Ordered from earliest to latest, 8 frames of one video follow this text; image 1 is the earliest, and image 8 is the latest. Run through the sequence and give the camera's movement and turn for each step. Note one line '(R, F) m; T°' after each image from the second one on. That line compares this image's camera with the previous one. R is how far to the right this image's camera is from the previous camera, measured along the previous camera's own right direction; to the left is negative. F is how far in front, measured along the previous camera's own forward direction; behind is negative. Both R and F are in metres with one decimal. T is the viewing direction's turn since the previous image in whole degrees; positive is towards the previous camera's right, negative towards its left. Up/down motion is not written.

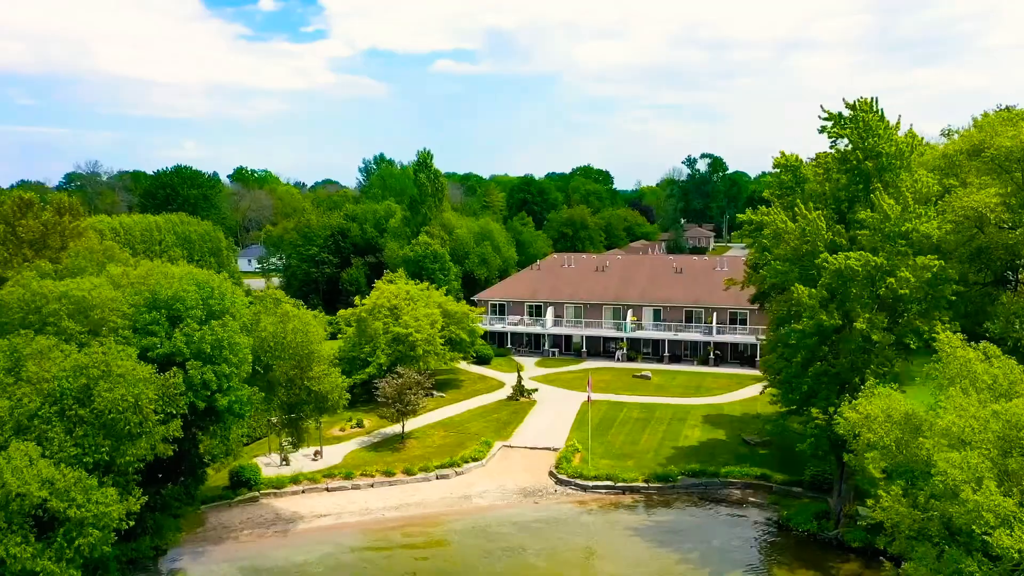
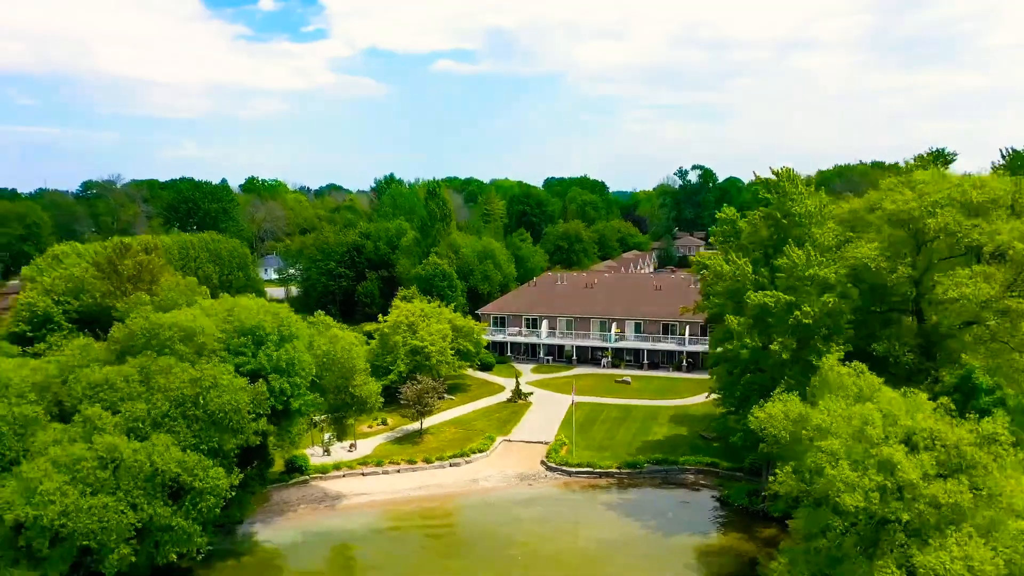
(+0.2, -2.5) m; 0°
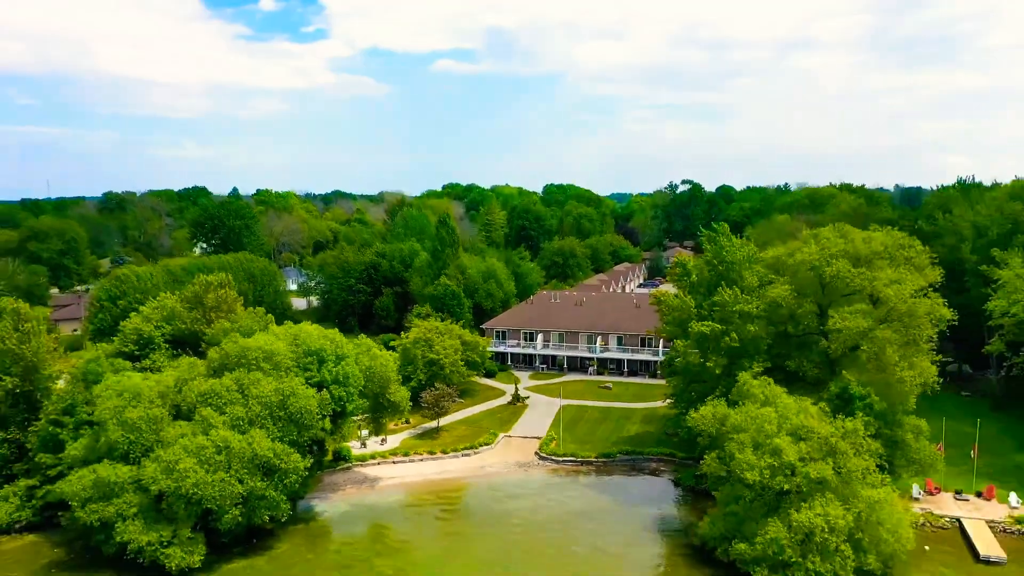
(0.0, -3.4) m; 0°
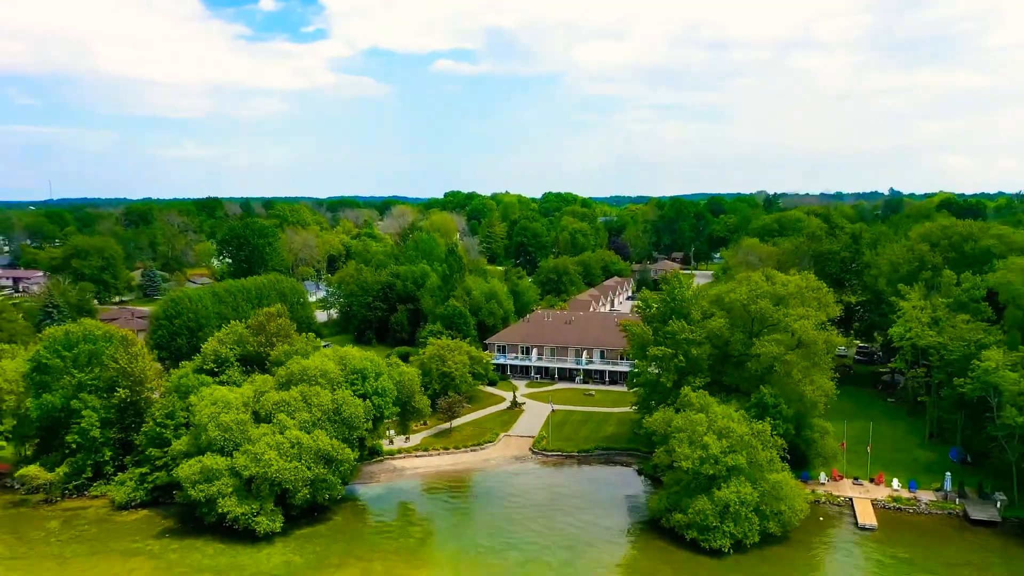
(0.0, -4.1) m; 0°
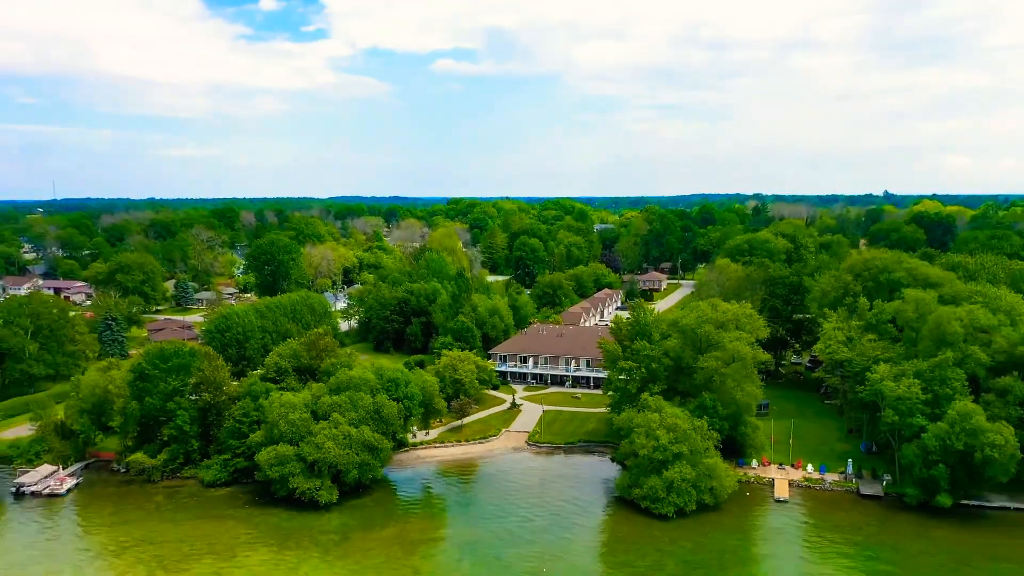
(0.0, -5.1) m; 0°
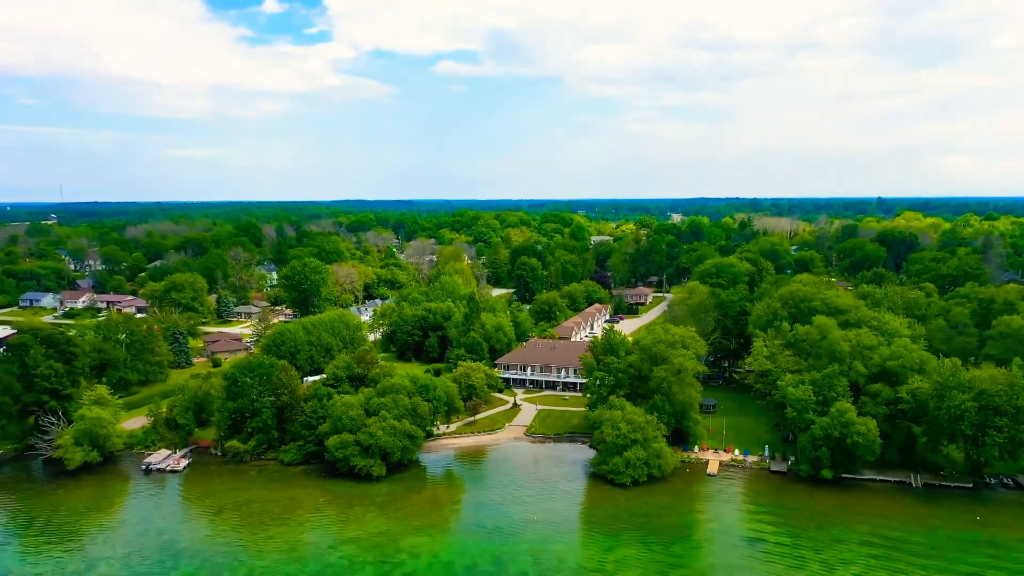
(0.0, -7.6) m; 0°
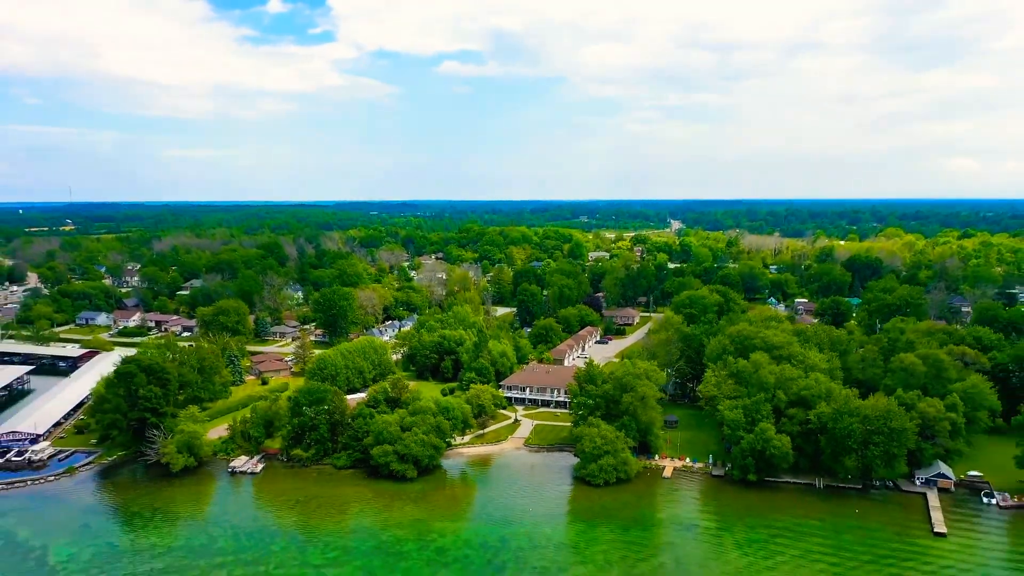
(-0.1, -8.8) m; 0°
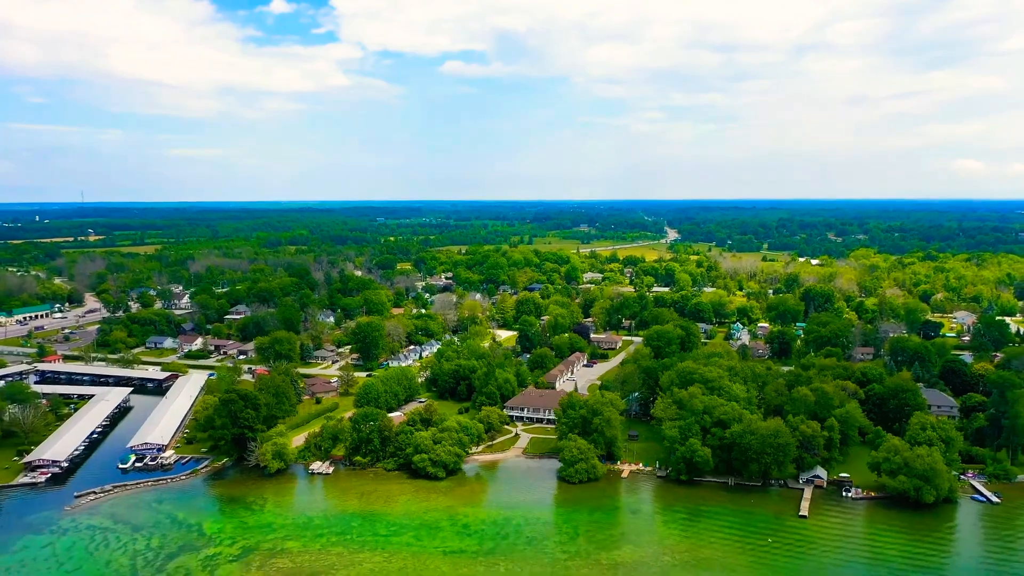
(-0.1, -14.8) m; 0°
